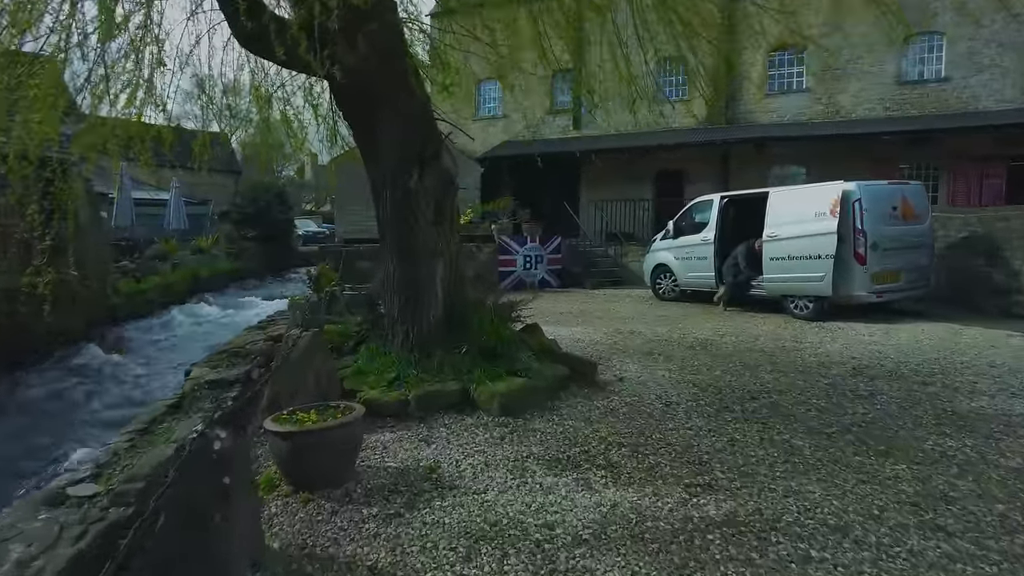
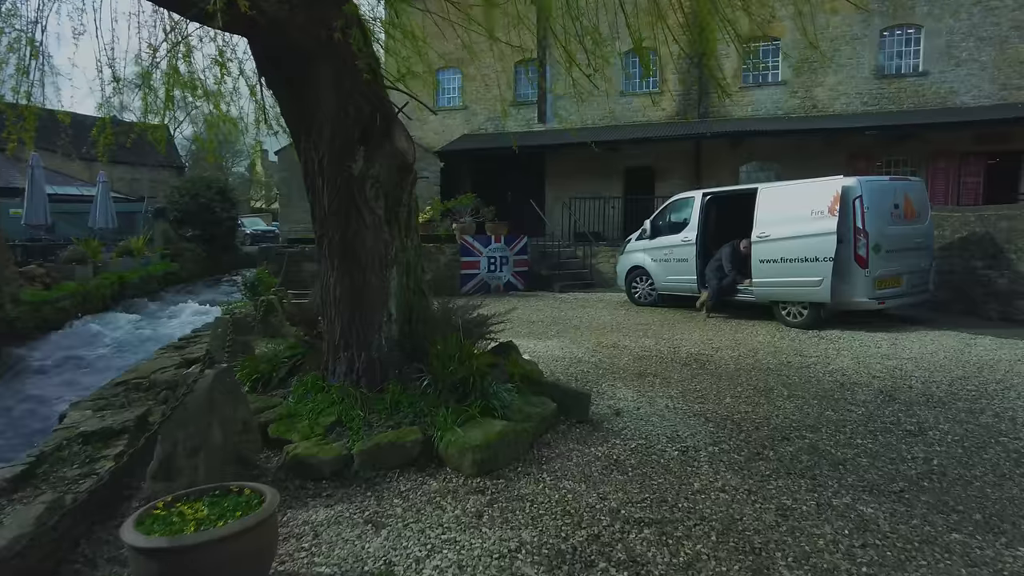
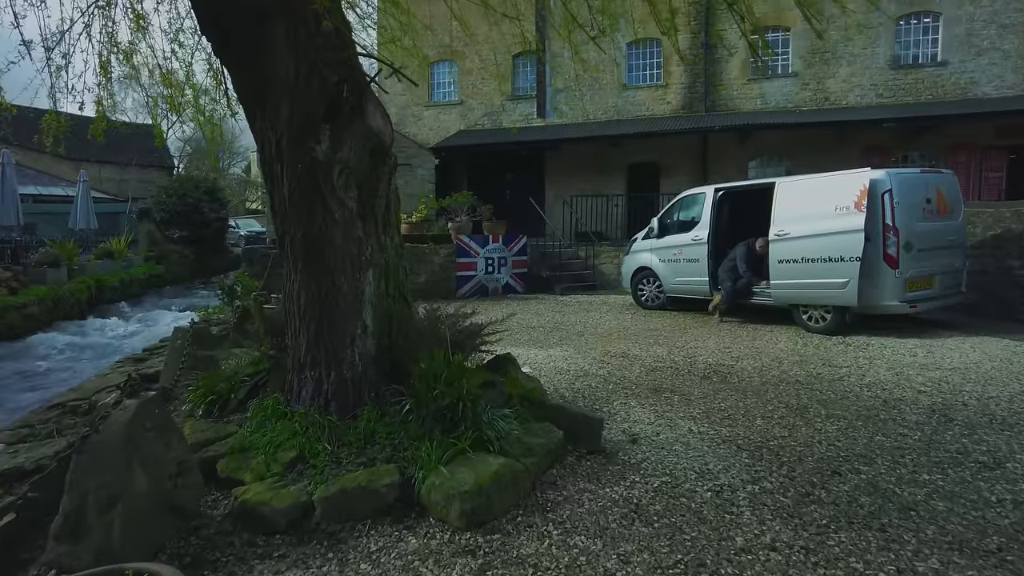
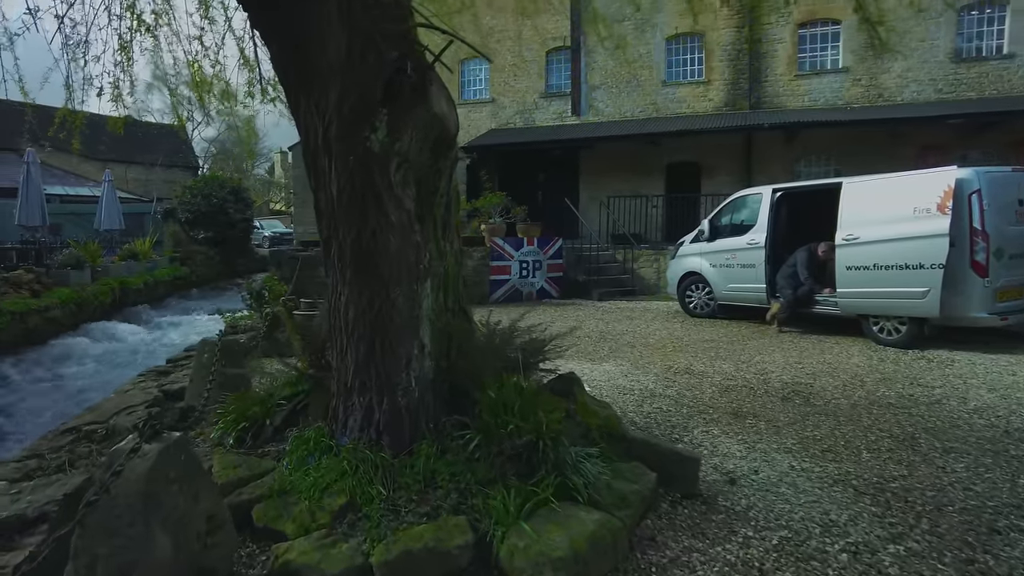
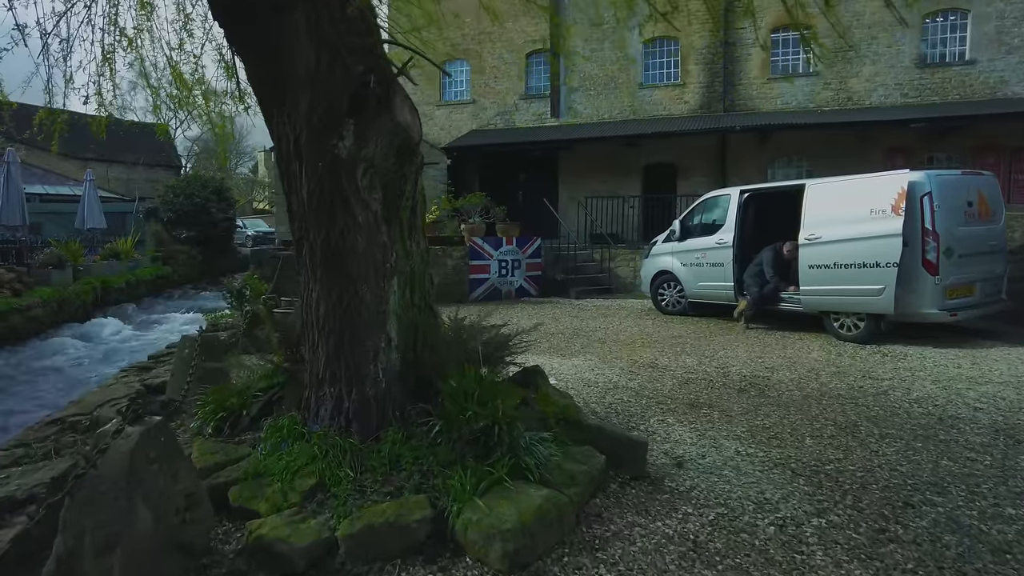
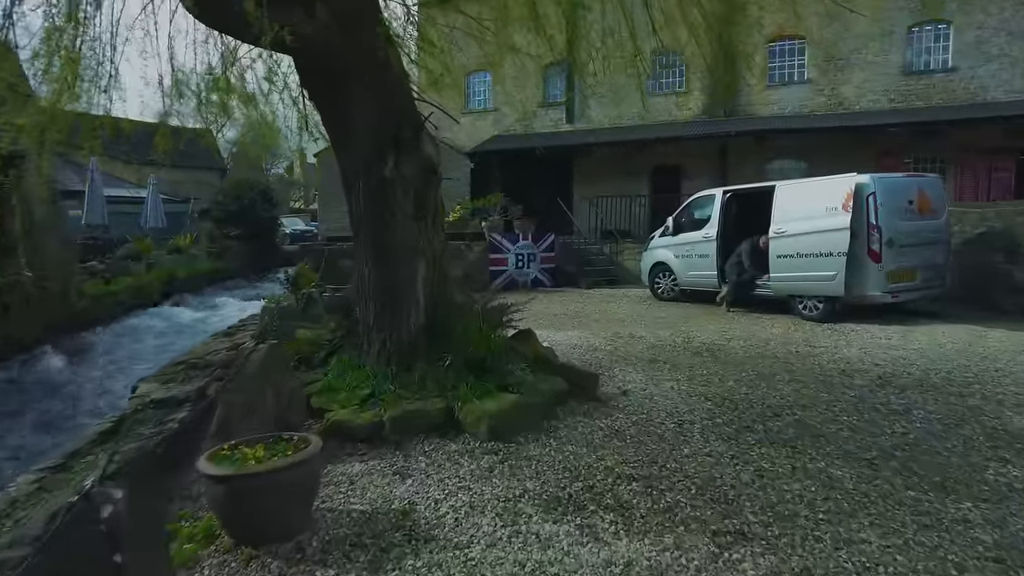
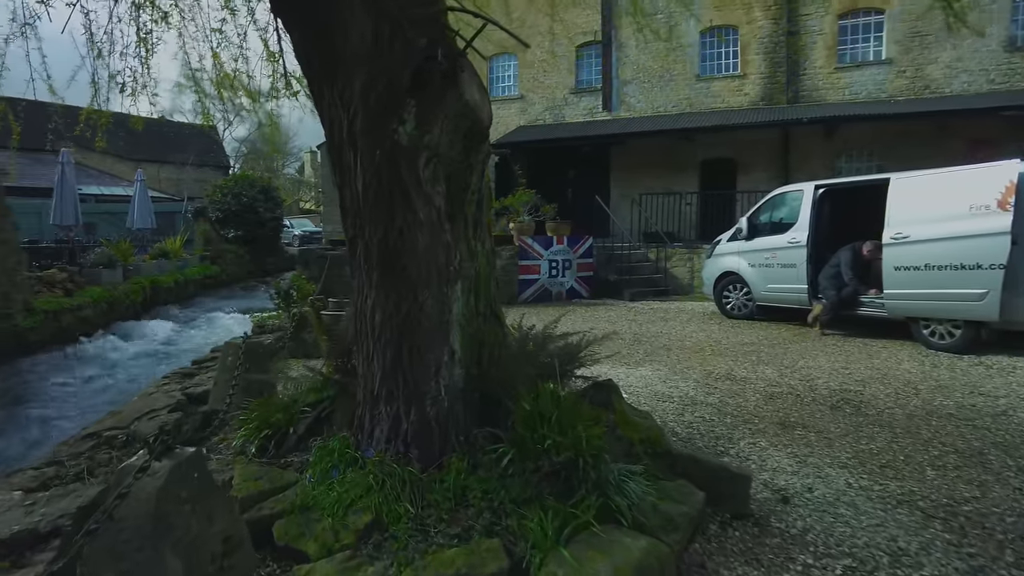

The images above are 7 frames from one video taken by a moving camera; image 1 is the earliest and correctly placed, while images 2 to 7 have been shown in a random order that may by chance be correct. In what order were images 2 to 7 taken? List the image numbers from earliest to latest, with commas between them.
6, 2, 3, 5, 4, 7
